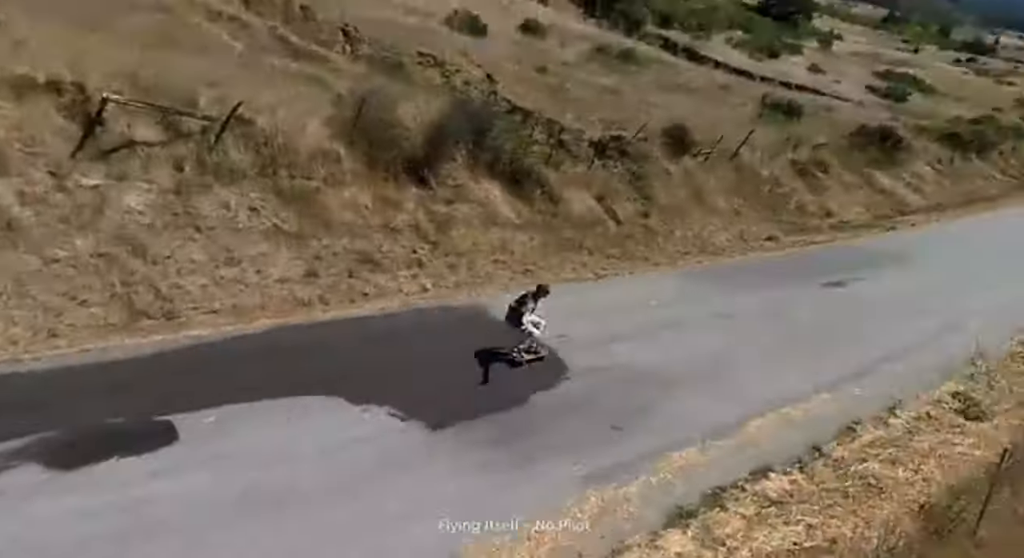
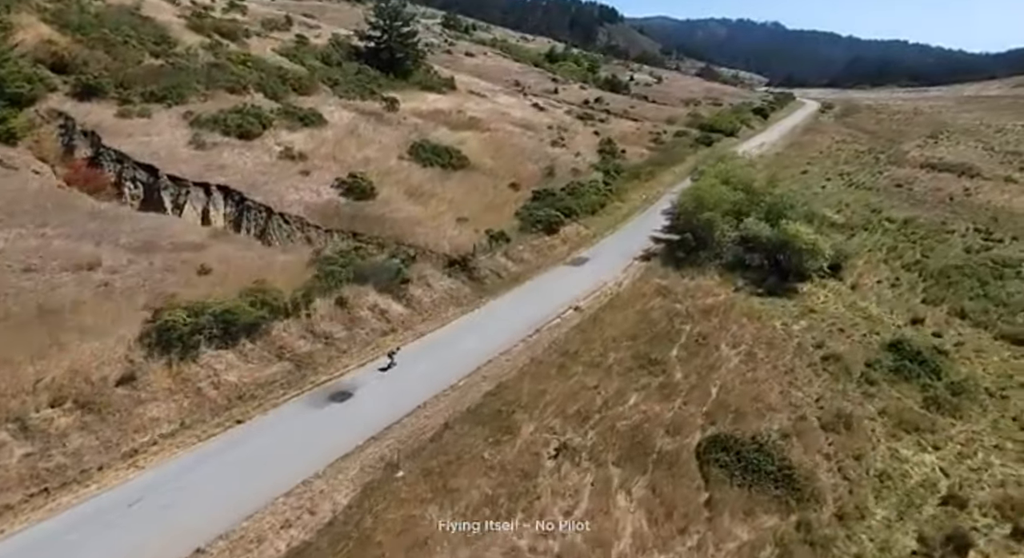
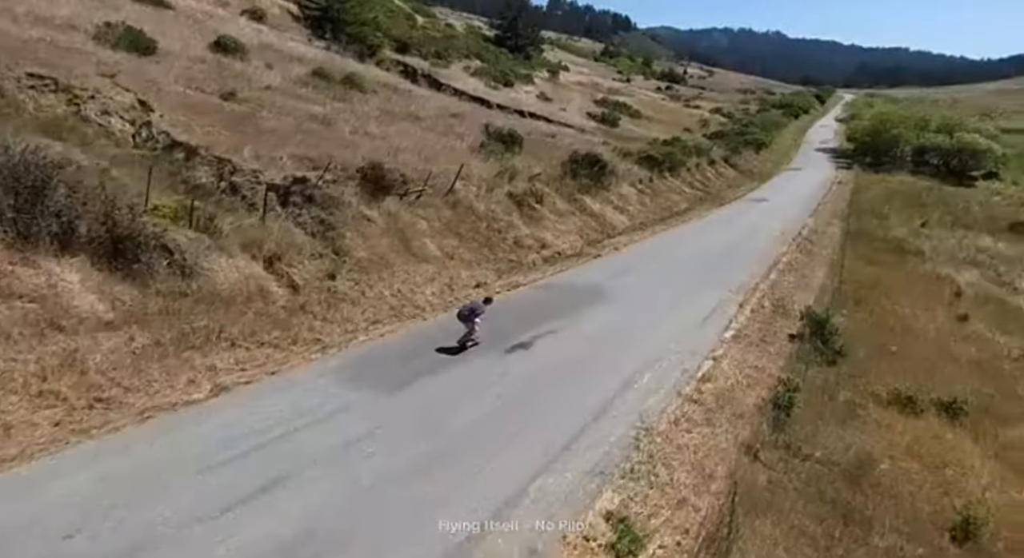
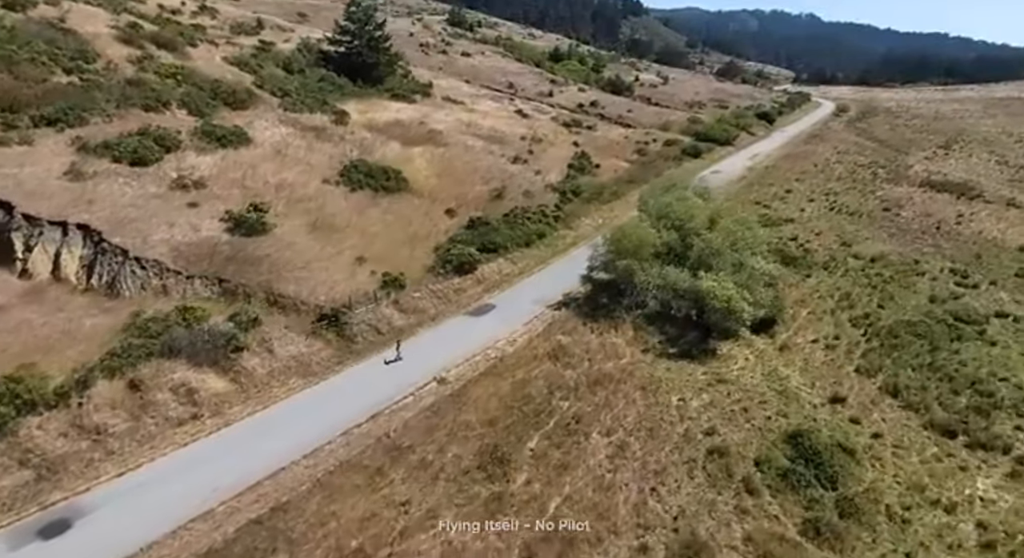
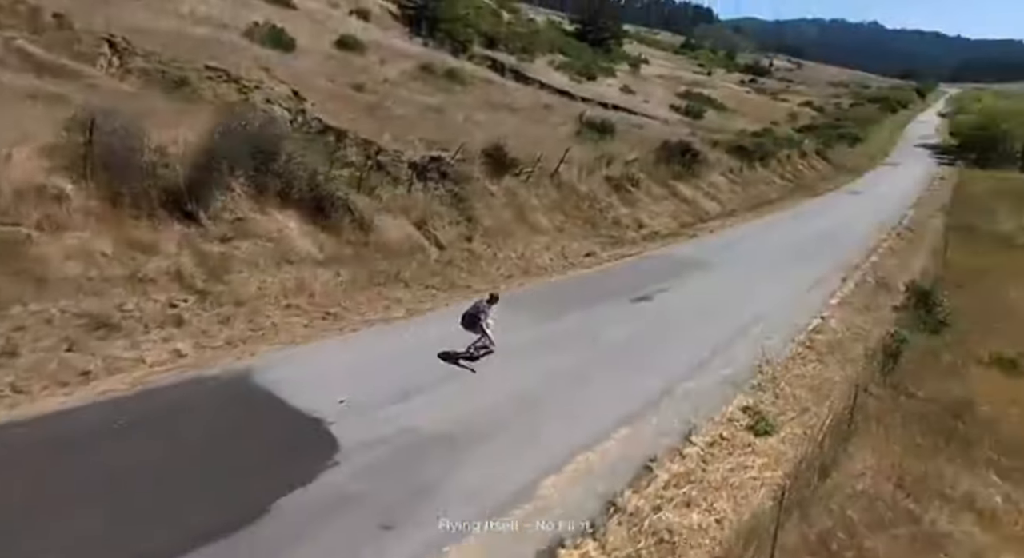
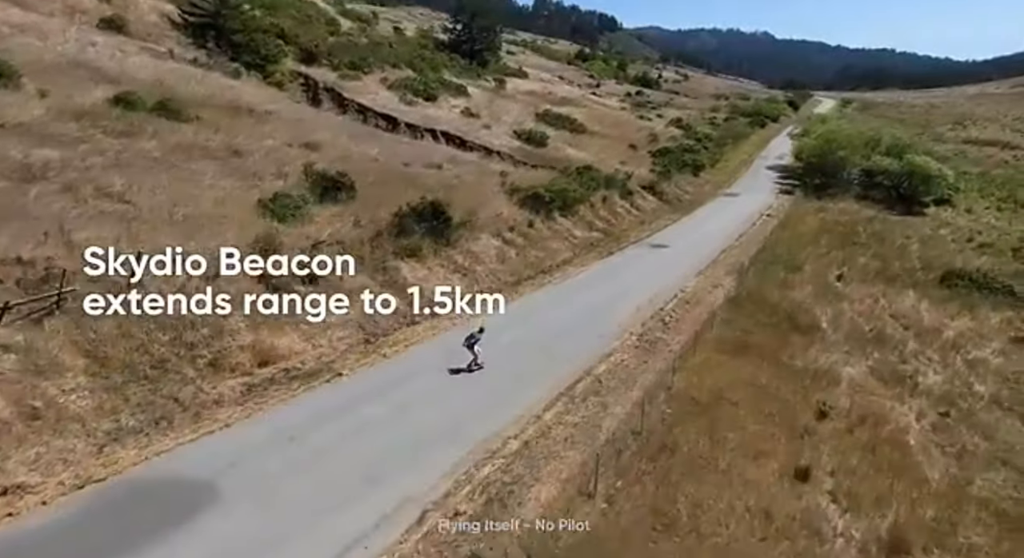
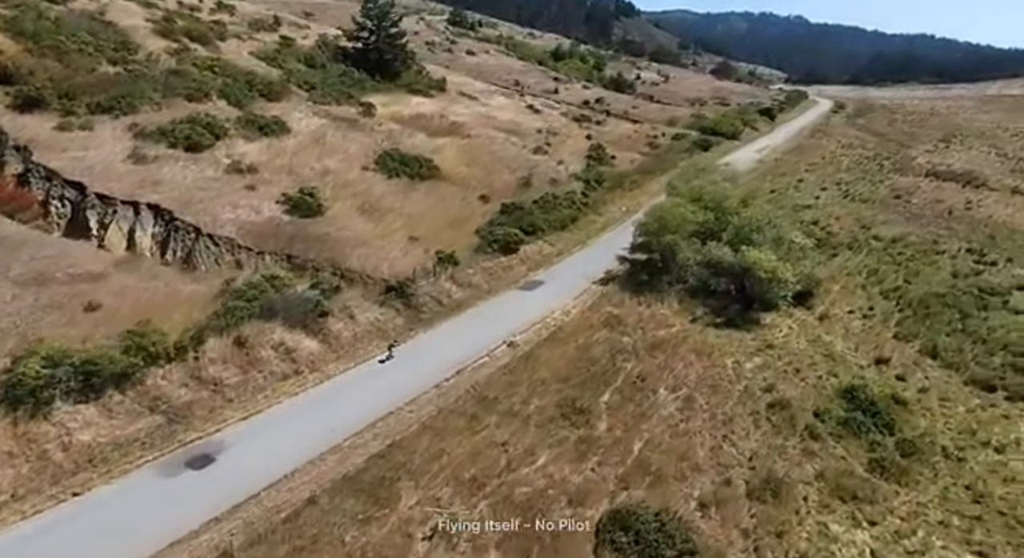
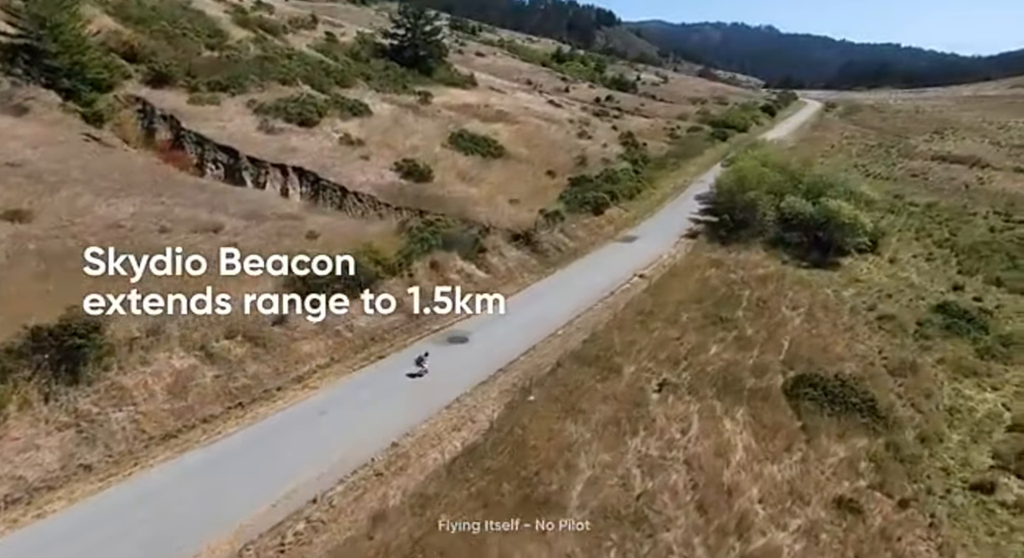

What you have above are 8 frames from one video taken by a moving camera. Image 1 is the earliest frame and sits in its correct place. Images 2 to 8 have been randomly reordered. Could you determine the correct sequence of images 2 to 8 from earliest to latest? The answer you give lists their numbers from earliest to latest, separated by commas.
5, 3, 6, 8, 2, 7, 4
